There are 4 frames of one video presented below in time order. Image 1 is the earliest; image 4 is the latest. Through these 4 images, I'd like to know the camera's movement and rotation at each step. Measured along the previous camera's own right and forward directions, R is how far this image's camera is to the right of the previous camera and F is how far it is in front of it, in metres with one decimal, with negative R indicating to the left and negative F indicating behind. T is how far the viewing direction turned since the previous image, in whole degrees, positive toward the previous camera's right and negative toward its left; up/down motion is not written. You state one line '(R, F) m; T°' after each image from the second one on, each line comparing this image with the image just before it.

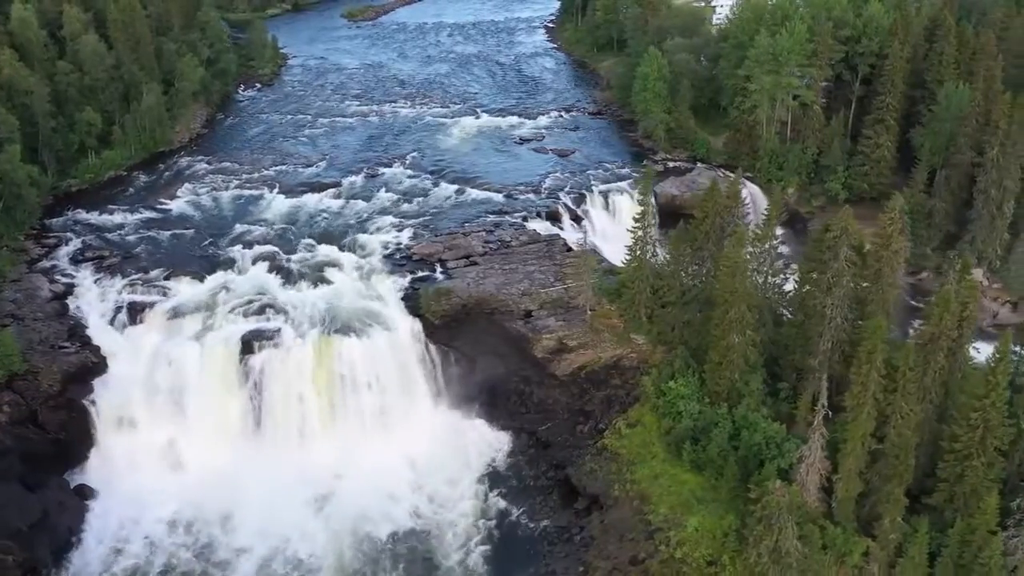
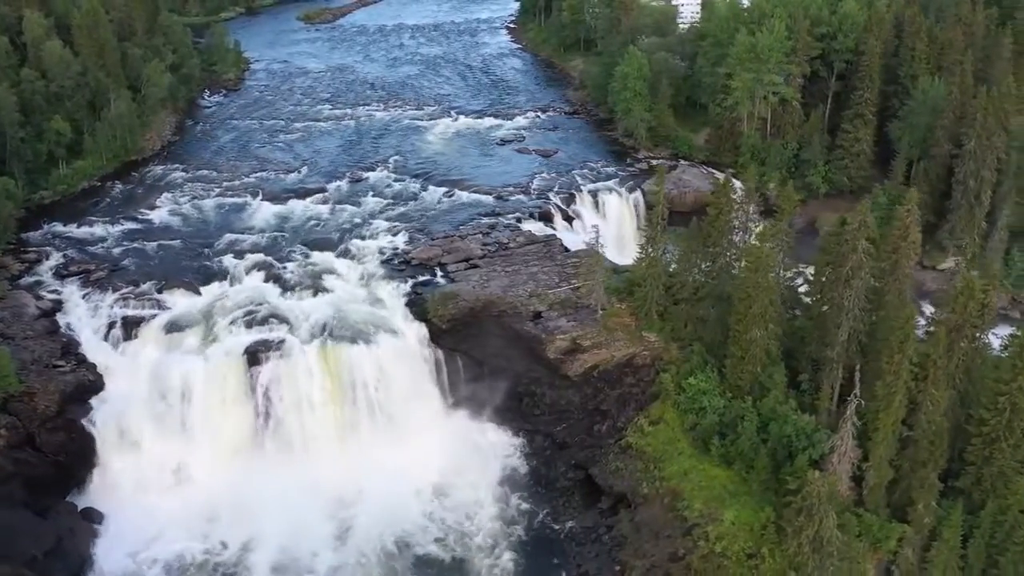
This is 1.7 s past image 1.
(-3.6, +0.3) m; +4°
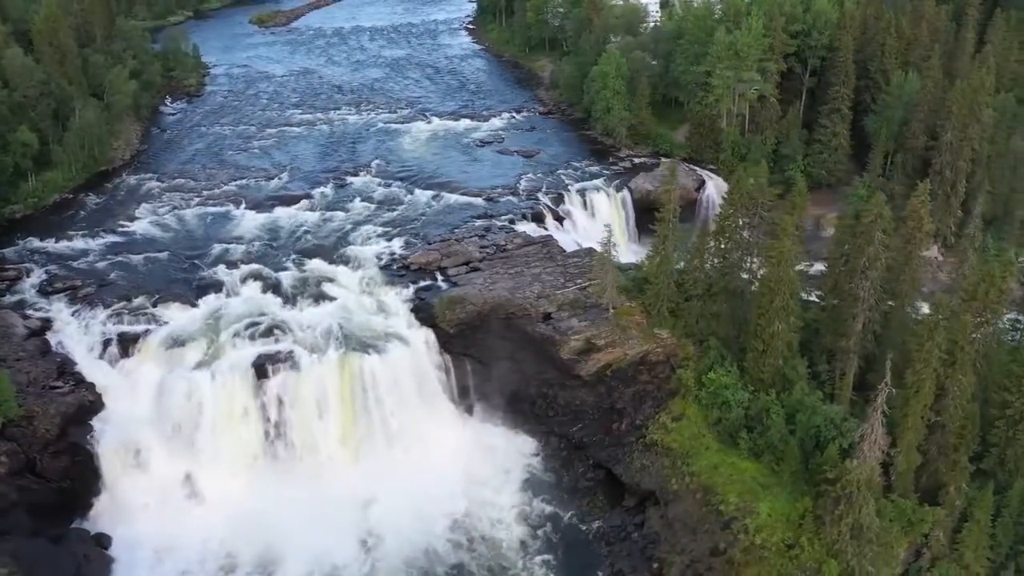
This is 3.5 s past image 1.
(-3.8, +0.3) m; +4°
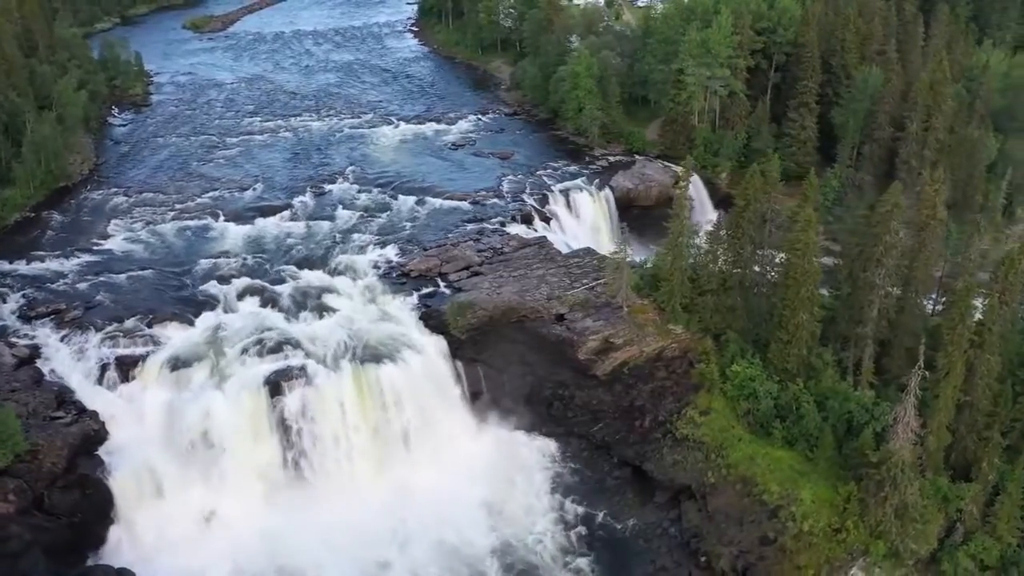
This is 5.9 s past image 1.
(-5.1, +0.6) m; +6°
